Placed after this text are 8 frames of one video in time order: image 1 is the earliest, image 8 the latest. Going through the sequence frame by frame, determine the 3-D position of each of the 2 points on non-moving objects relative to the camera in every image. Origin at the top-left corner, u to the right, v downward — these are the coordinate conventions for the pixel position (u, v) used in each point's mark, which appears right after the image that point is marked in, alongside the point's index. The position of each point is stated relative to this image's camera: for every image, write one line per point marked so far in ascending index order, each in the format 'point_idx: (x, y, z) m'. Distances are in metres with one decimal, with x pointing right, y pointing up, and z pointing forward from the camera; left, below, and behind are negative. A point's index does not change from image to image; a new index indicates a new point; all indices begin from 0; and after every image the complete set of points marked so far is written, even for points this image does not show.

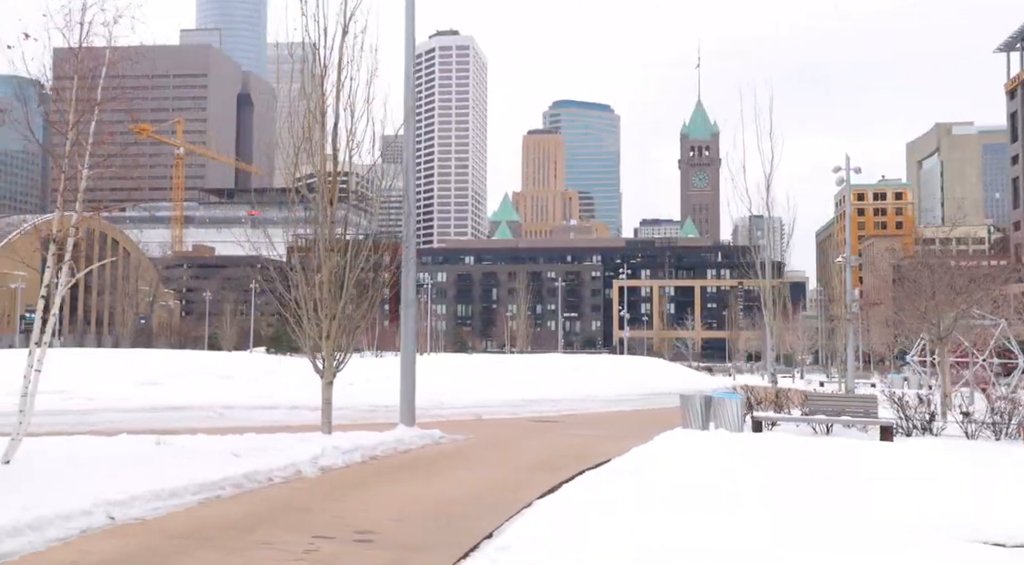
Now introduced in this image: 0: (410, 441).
0: (-1.6, -2.5, +15.6) m
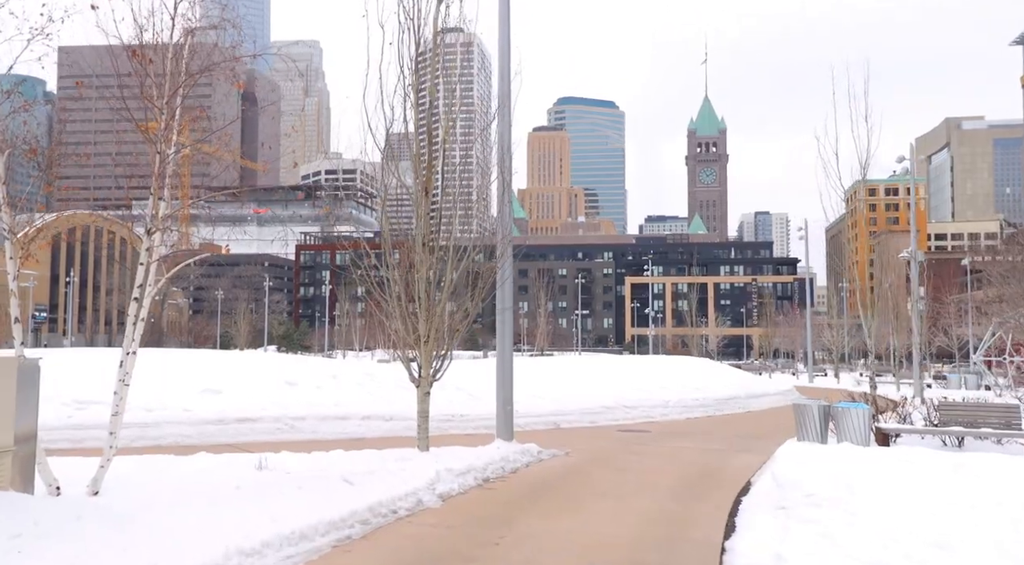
0: (0.0, -2.5, +13.9) m
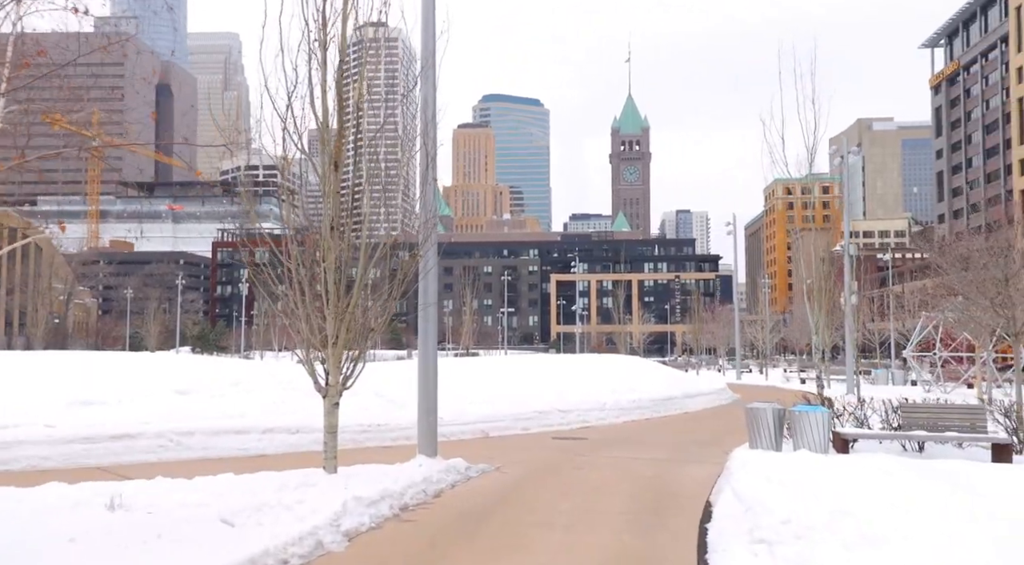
0: (-0.9, -2.4, +12.0) m
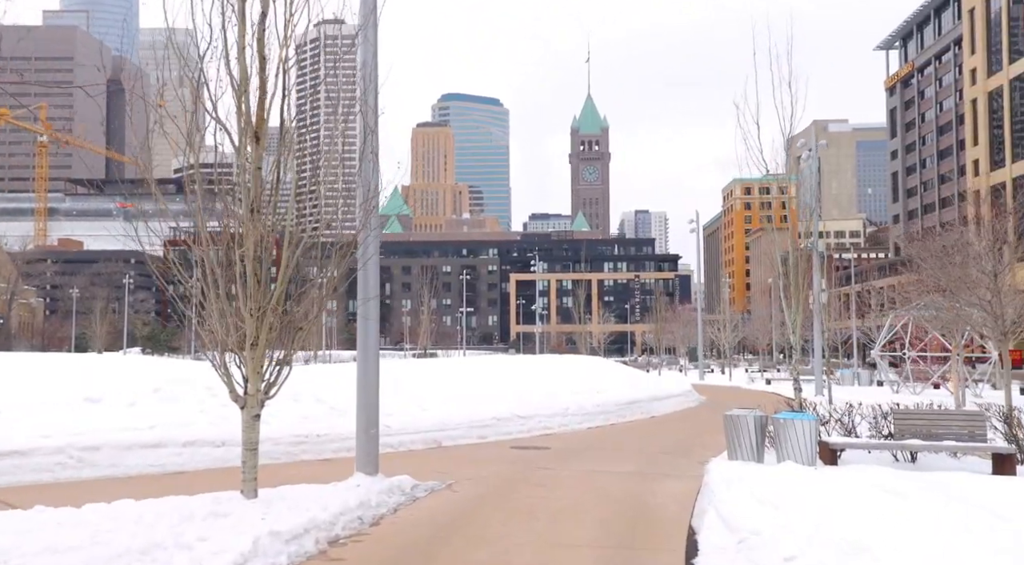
0: (-1.4, -2.3, +10.4) m
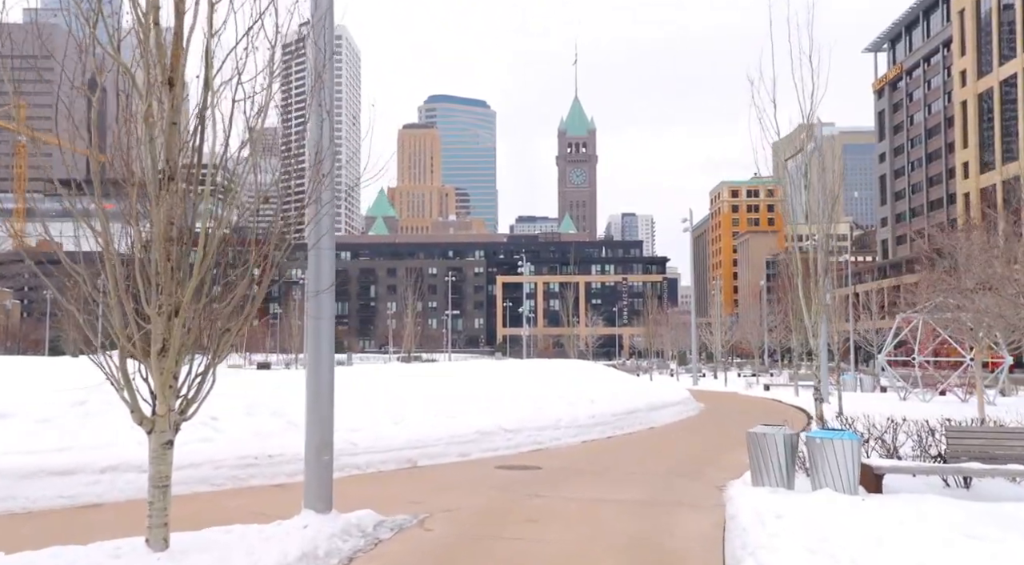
0: (-1.5, -2.2, +8.2) m
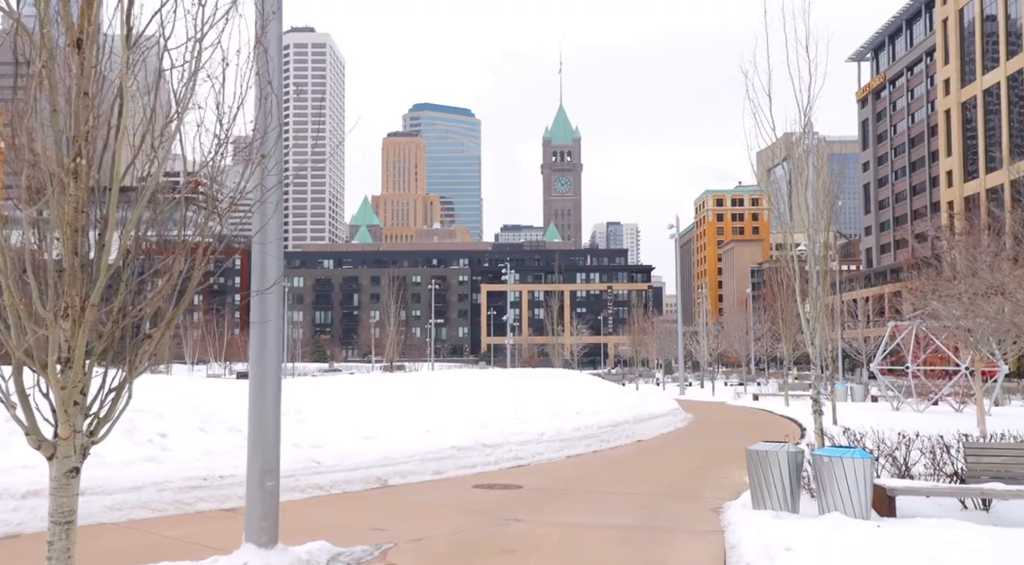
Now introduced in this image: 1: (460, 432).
0: (-1.7, -2.2, +7.1) m
1: (-0.9, -2.4, +16.3) m
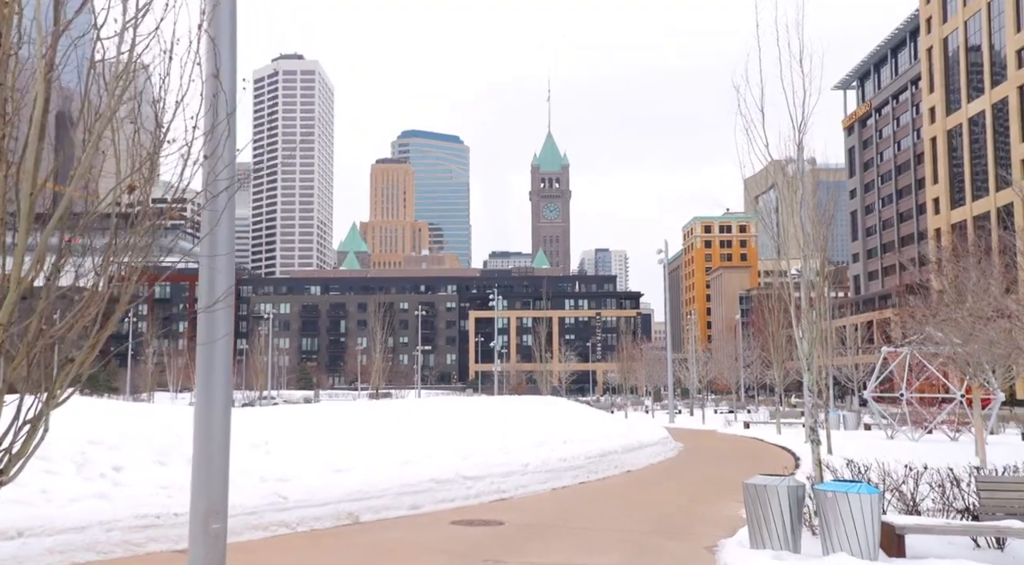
0: (-1.9, -2.3, +6.2) m
1: (-1.1, -2.8, +15.5) m
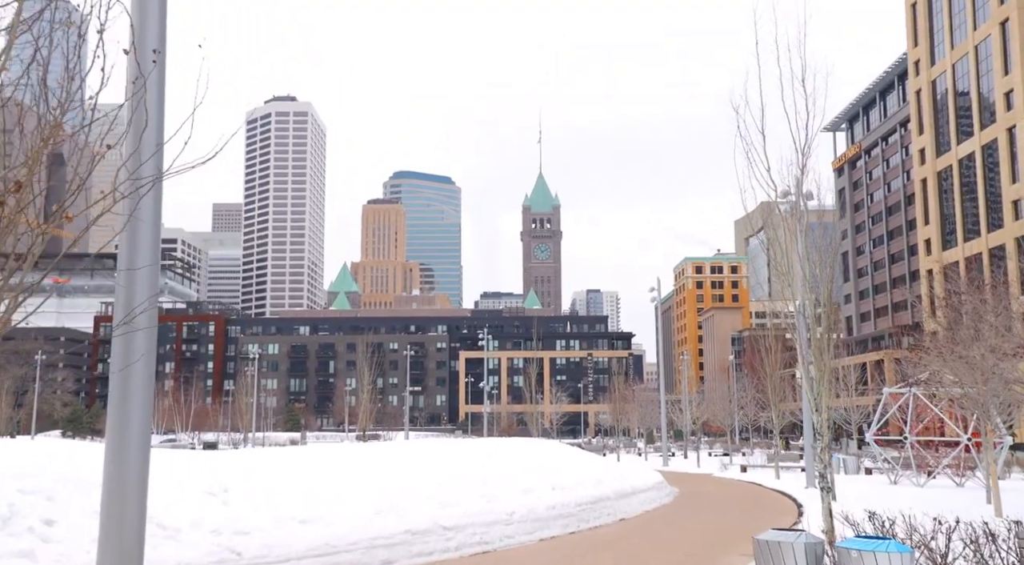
0: (-2.1, -2.4, +5.0) m
1: (-1.4, -3.3, +14.2) m
